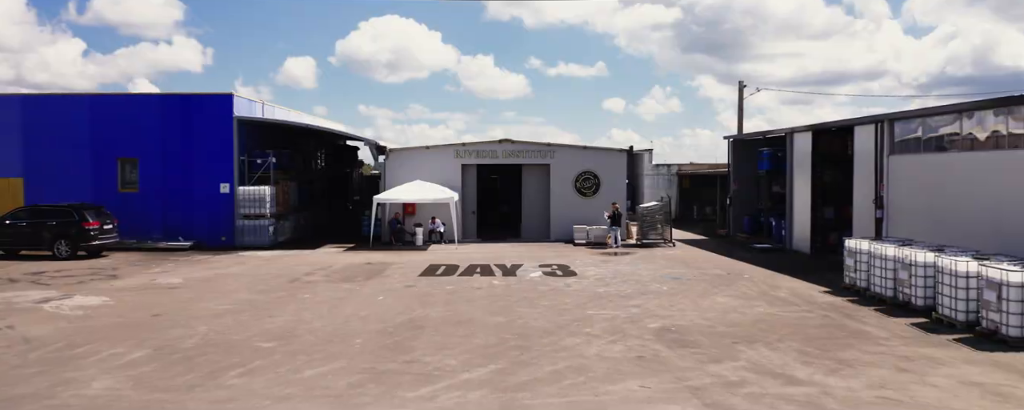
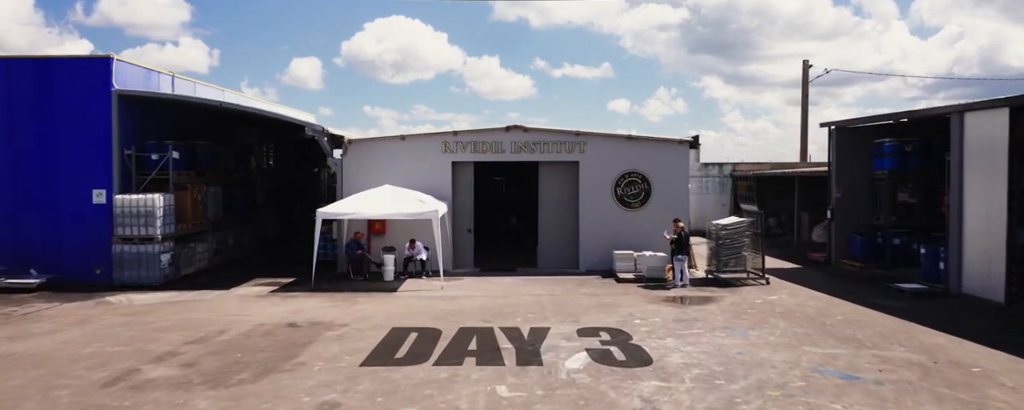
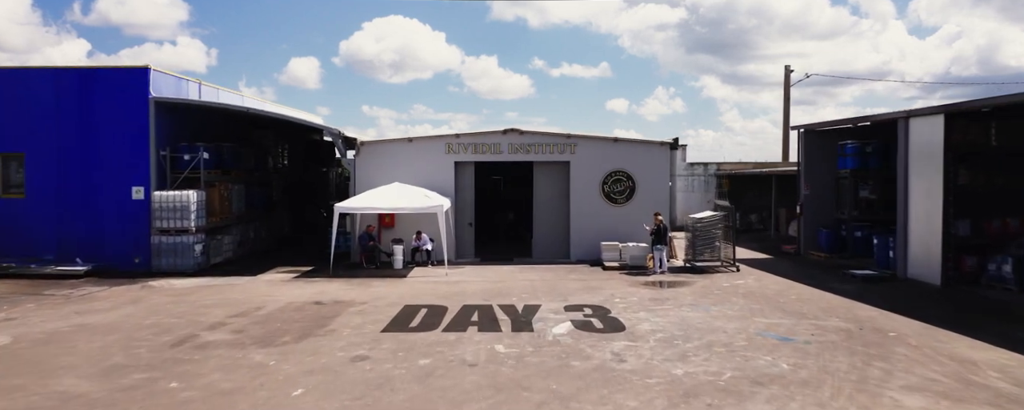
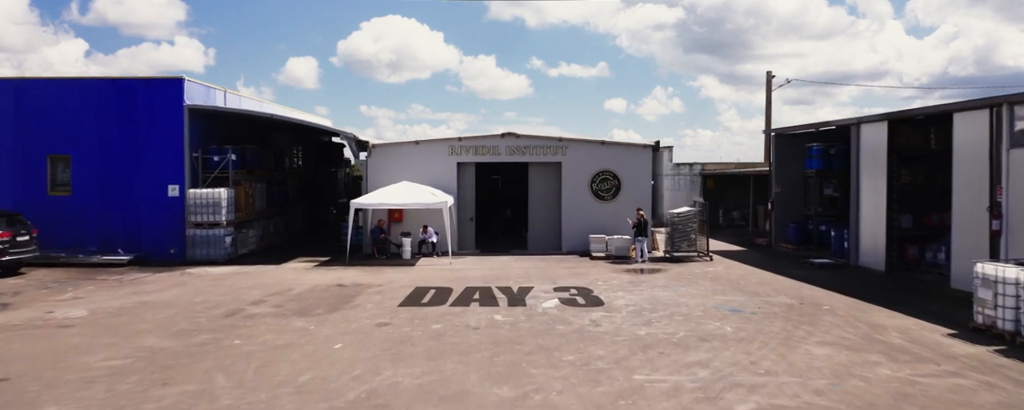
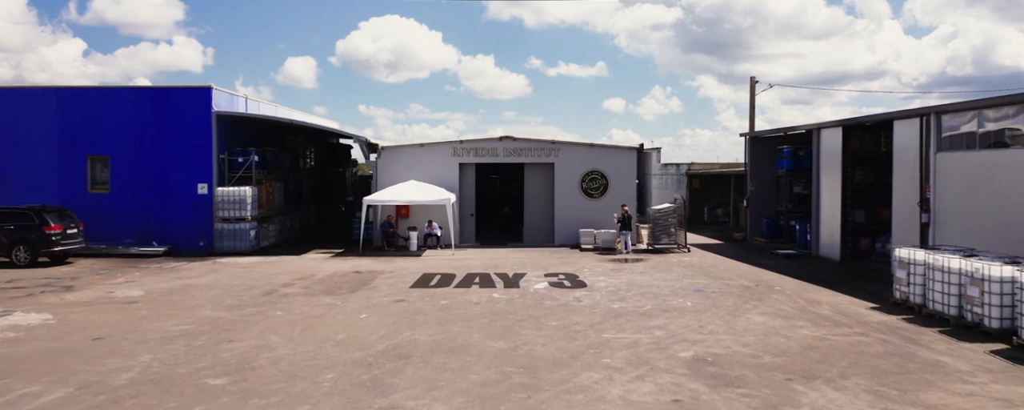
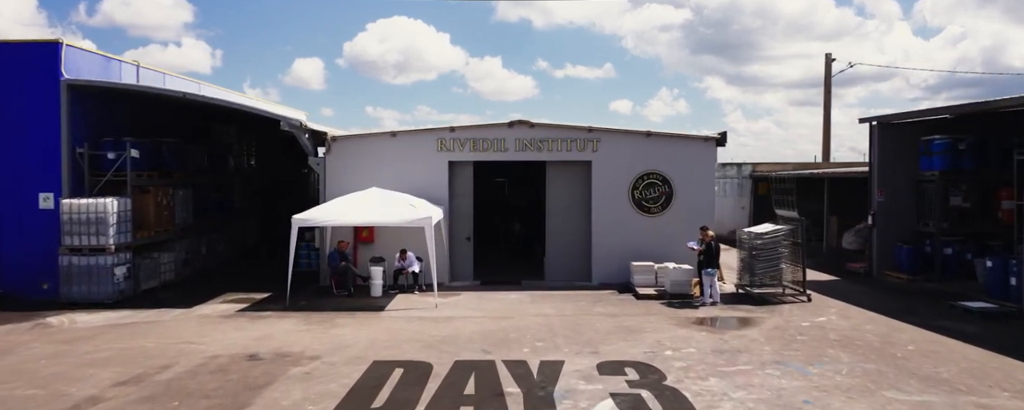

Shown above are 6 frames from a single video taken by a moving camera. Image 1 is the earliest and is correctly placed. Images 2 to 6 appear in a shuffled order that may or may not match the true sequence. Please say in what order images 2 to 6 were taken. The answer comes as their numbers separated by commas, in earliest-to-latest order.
5, 4, 3, 2, 6
